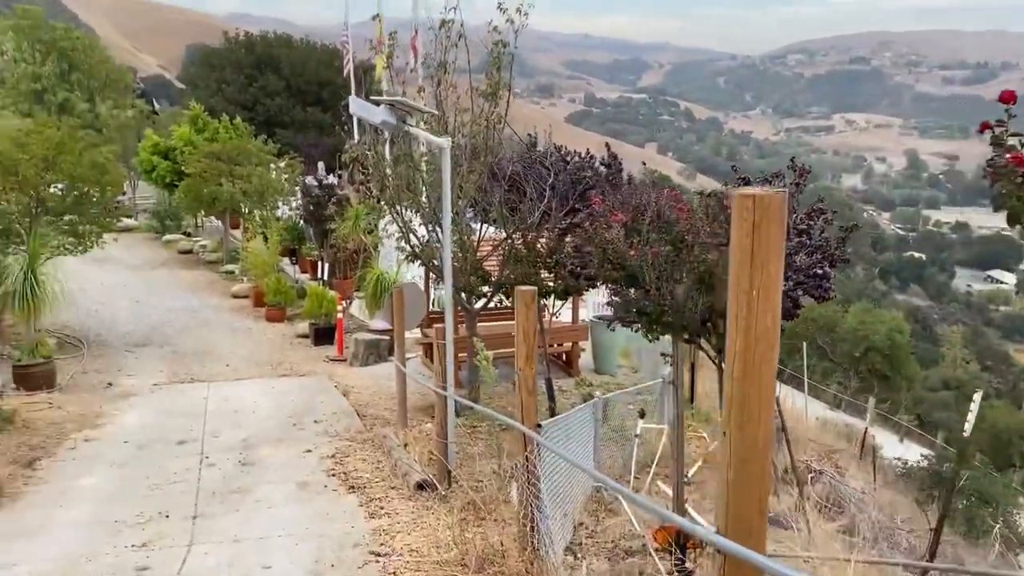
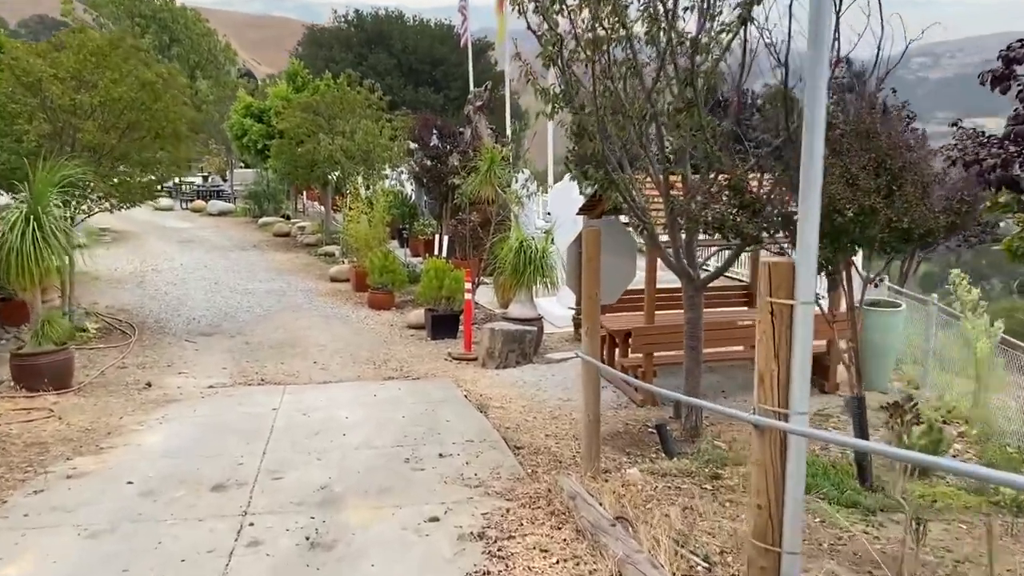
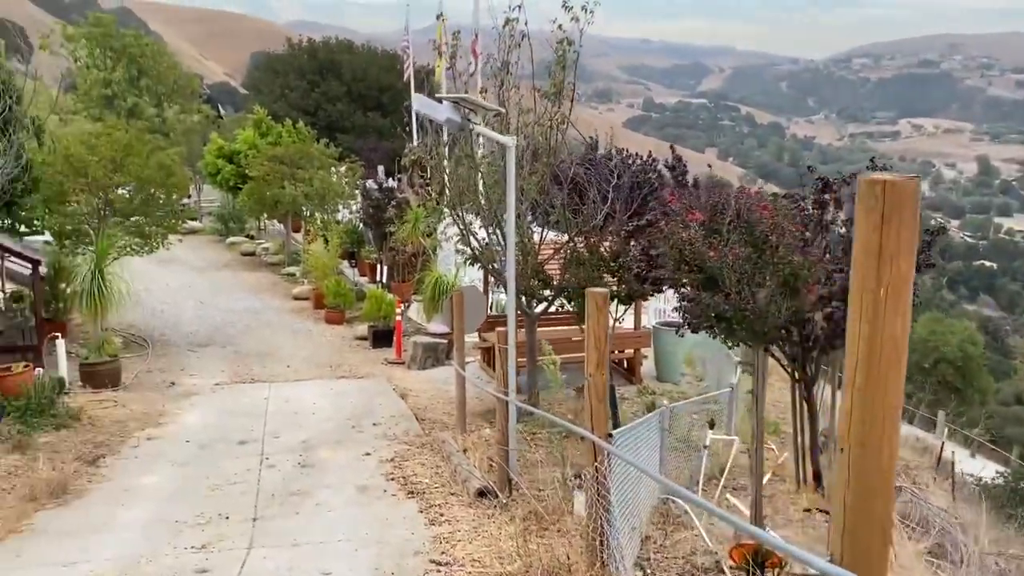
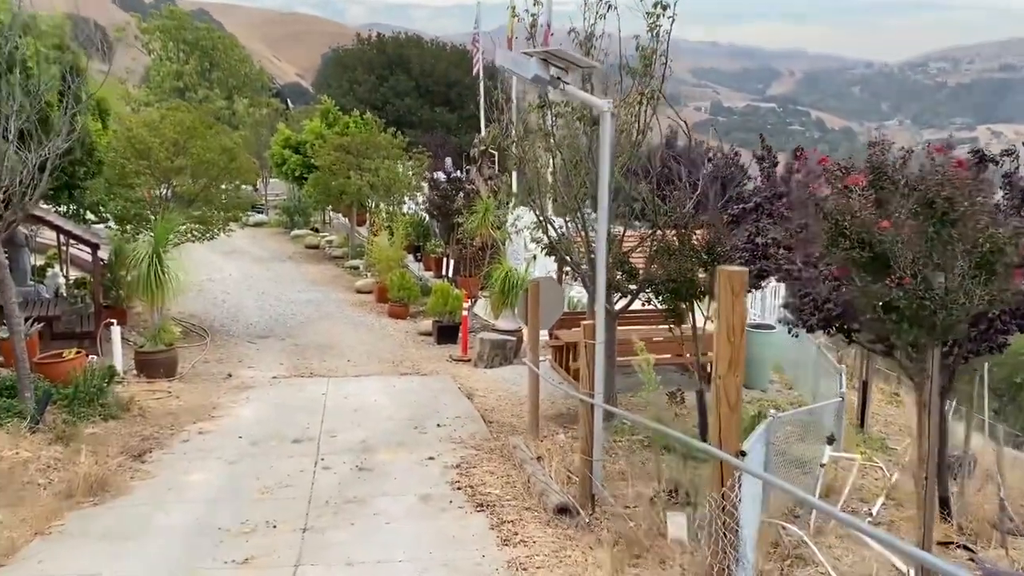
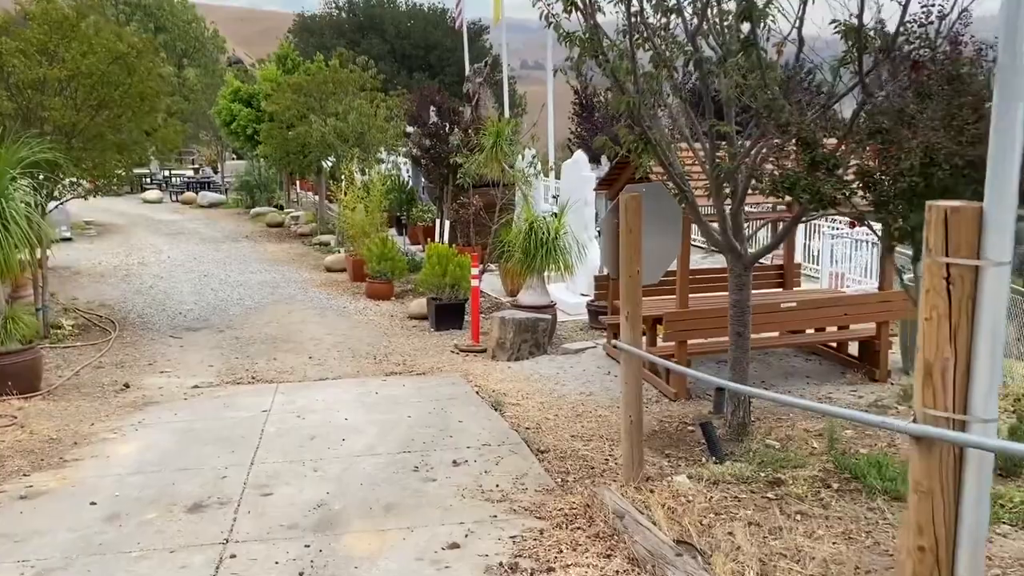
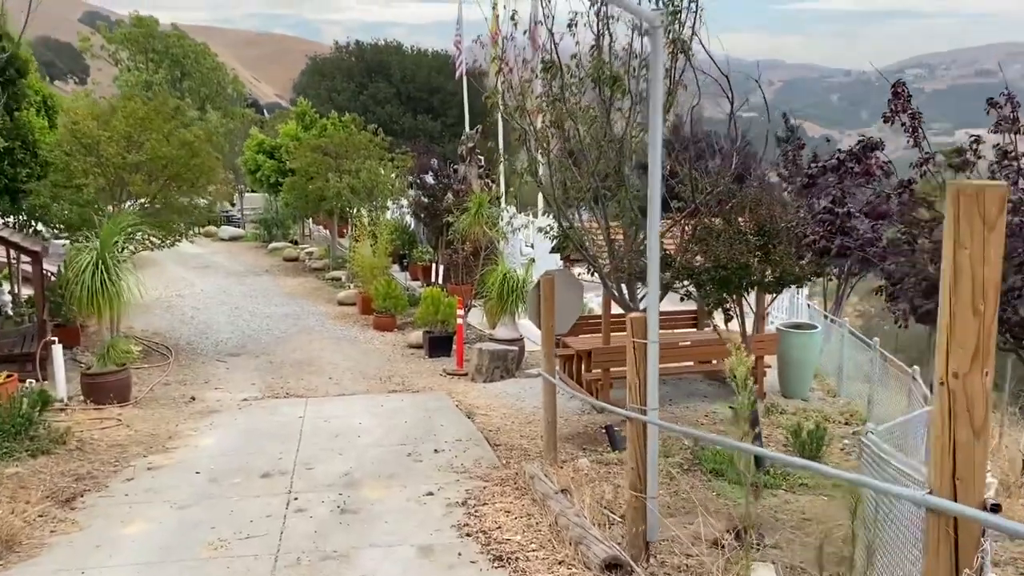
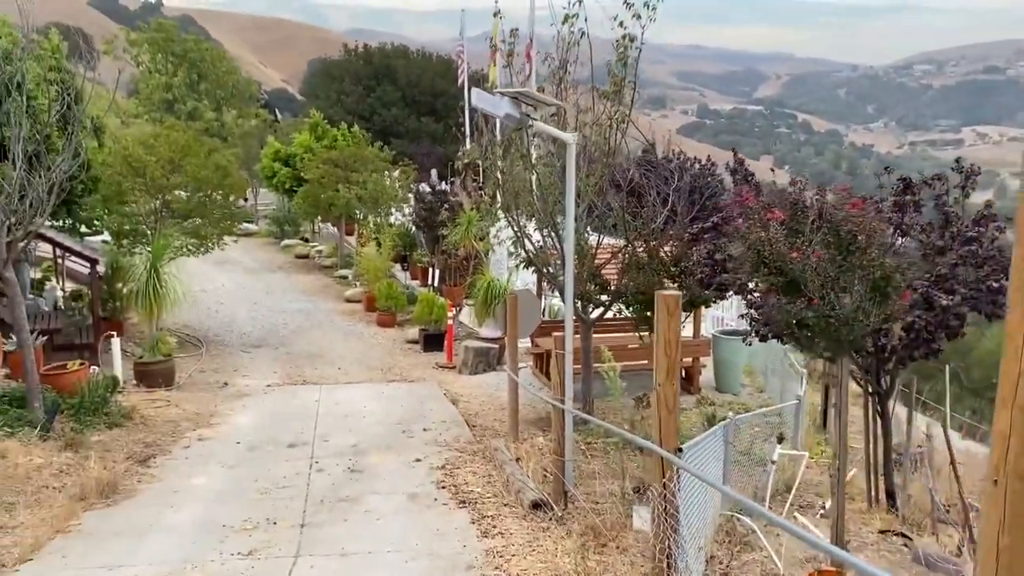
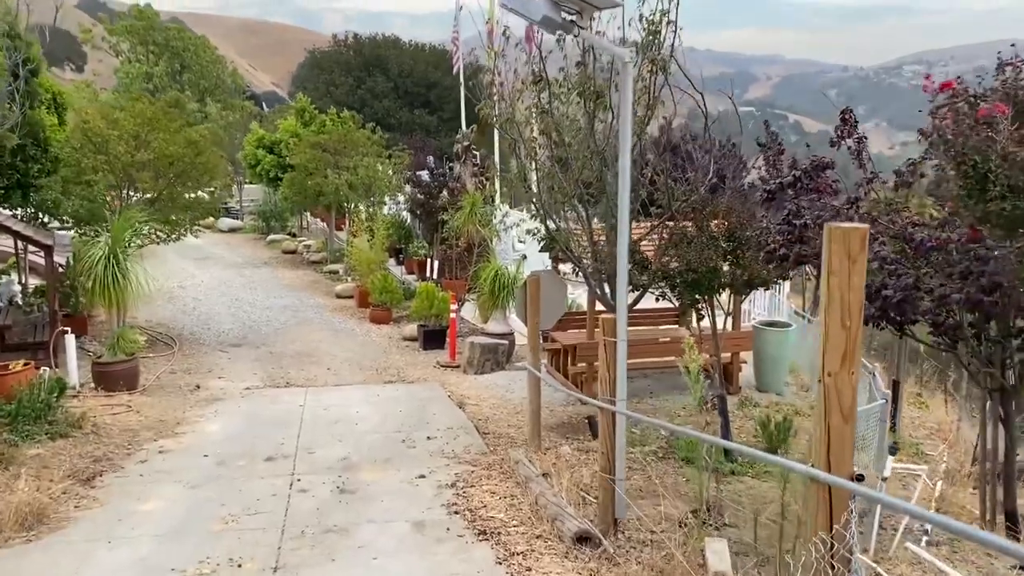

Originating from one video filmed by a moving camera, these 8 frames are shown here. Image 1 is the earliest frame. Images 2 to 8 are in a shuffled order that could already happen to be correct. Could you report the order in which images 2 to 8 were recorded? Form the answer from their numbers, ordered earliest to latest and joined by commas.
3, 7, 4, 8, 6, 2, 5
